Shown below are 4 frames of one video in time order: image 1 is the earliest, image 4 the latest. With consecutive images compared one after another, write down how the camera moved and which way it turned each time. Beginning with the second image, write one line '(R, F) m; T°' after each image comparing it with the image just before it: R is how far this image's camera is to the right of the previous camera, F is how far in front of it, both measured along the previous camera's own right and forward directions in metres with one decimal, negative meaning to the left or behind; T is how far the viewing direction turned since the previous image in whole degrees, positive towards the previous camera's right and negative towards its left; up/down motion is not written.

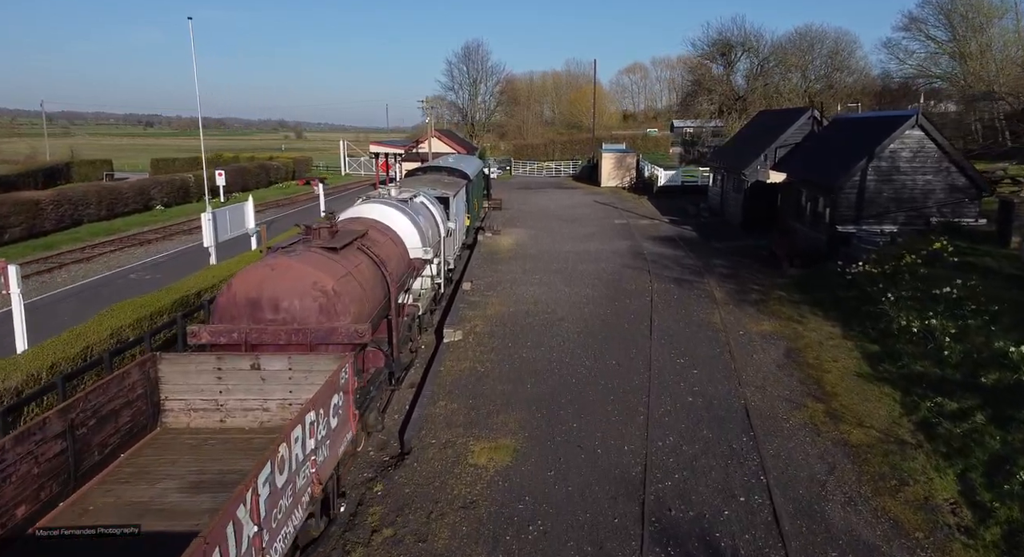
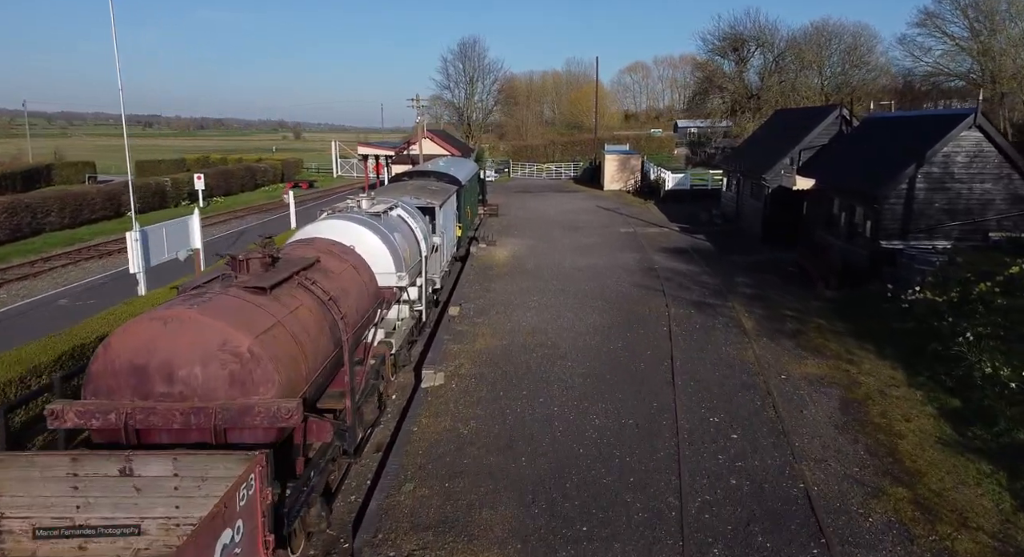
(+0.1, +2.3) m; 0°
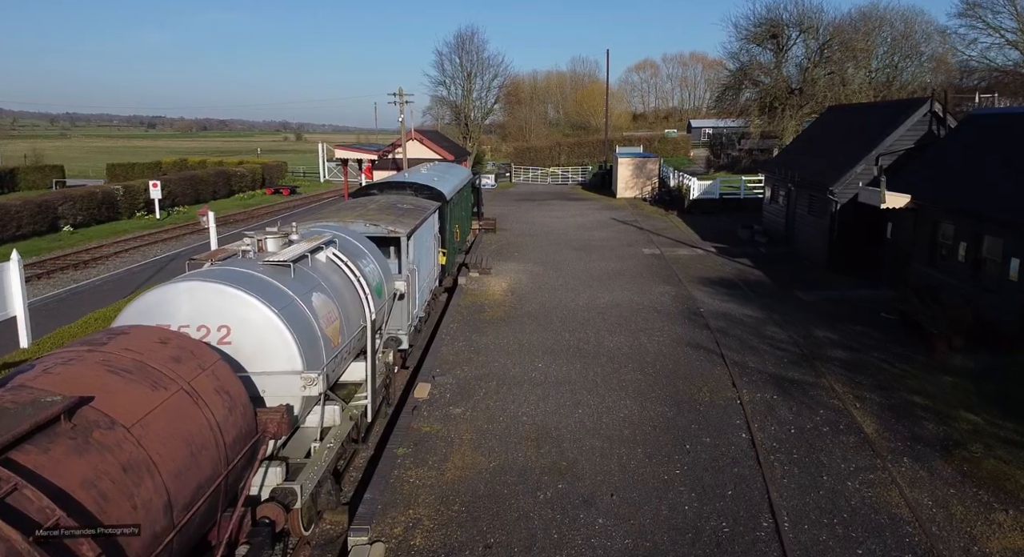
(+0.1, +4.6) m; 0°
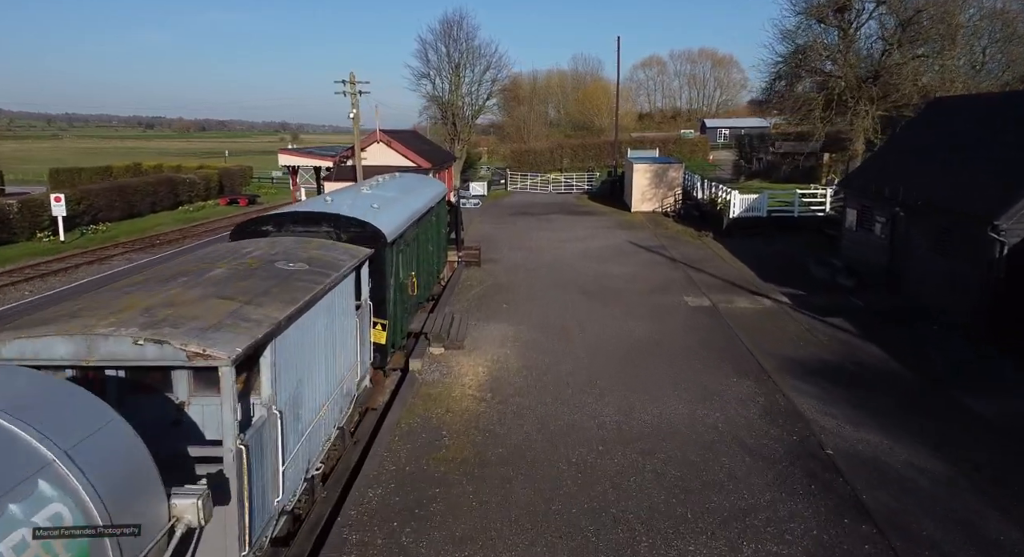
(+0.3, +6.2) m; 0°
